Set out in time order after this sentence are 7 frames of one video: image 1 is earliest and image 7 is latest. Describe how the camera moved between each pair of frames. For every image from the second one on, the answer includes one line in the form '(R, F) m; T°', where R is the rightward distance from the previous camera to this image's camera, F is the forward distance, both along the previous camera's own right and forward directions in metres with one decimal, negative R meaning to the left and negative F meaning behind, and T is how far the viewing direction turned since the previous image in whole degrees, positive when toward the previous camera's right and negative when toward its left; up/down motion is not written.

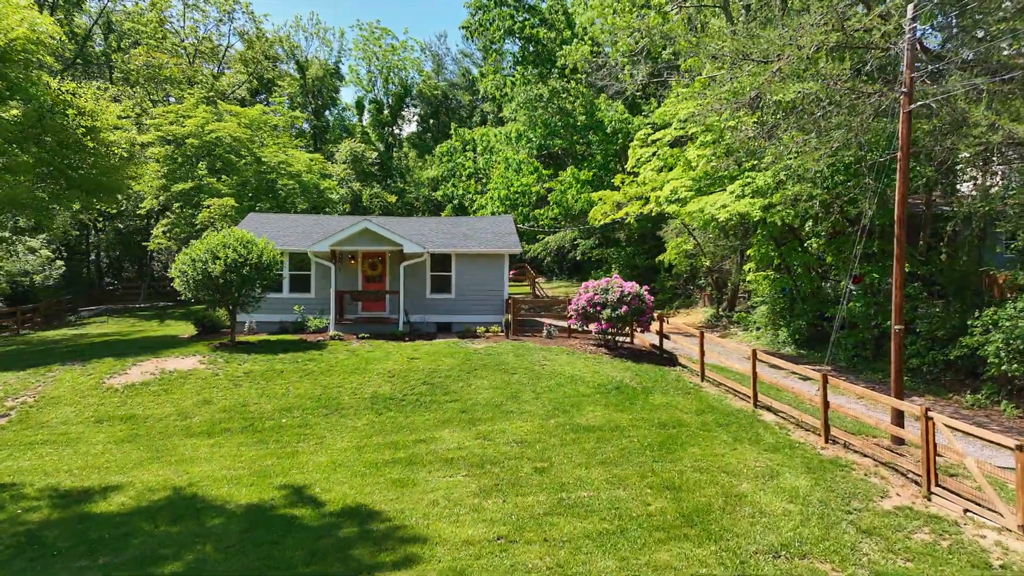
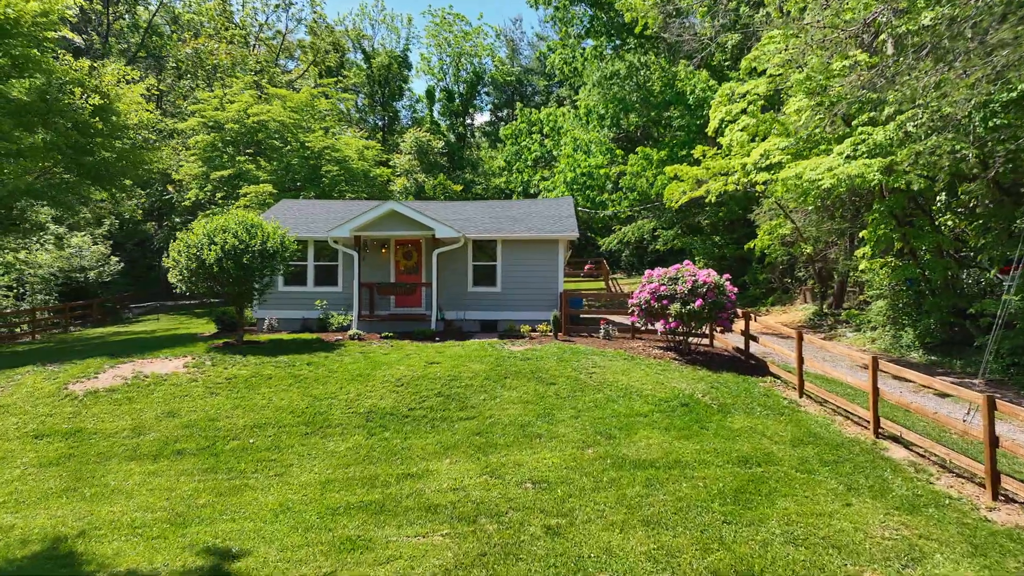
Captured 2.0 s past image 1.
(+0.7, +2.5) m; -7°
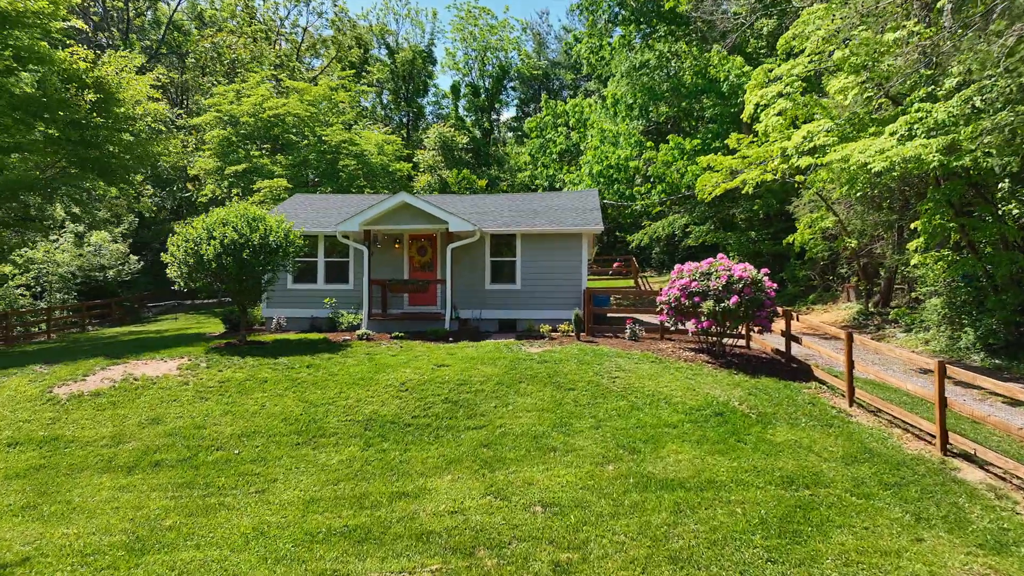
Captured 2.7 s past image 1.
(+0.2, +0.8) m; -2°
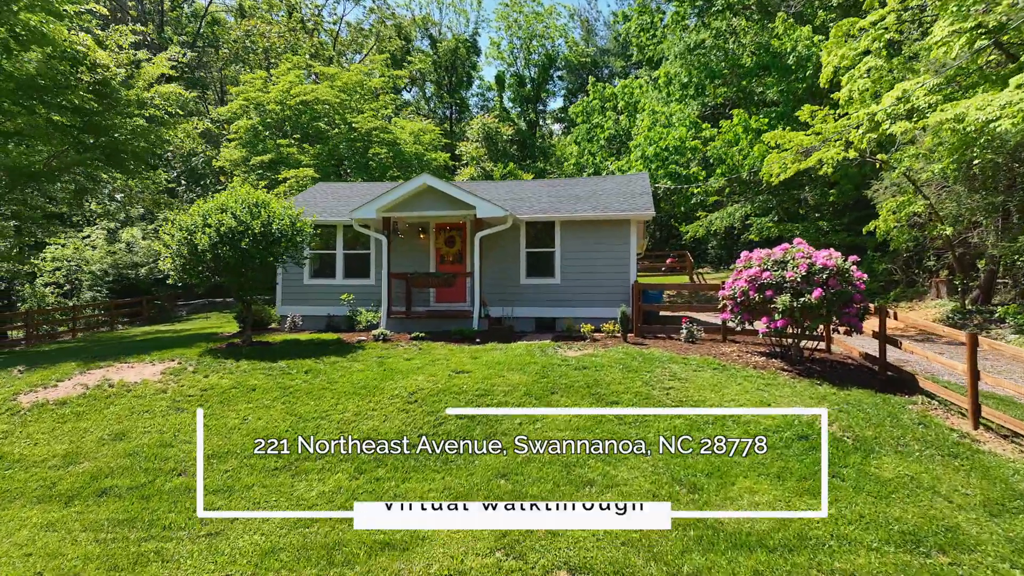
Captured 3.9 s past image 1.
(+0.2, +1.5) m; -4°
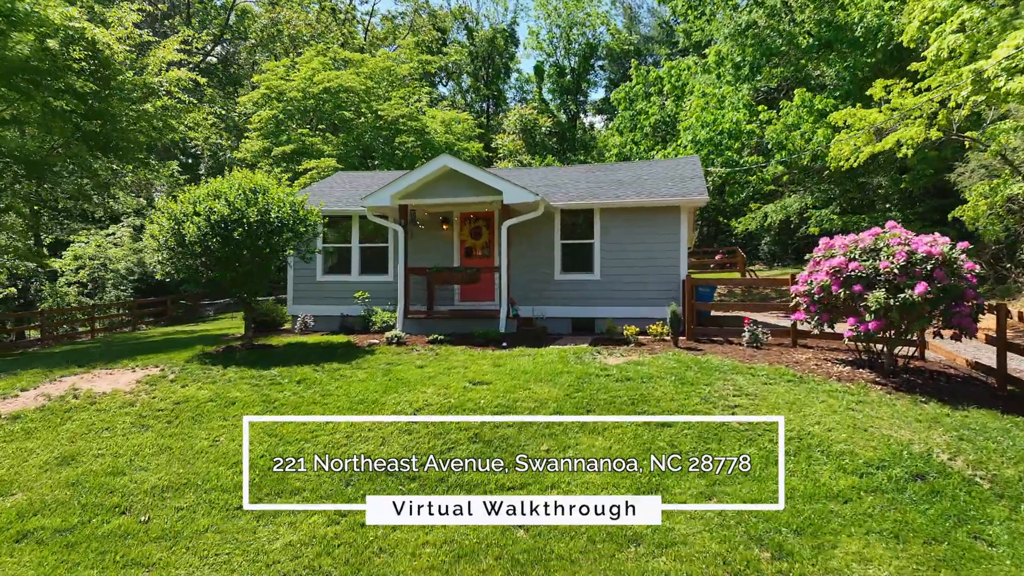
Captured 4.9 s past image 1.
(+0.1, +1.3) m; -3°
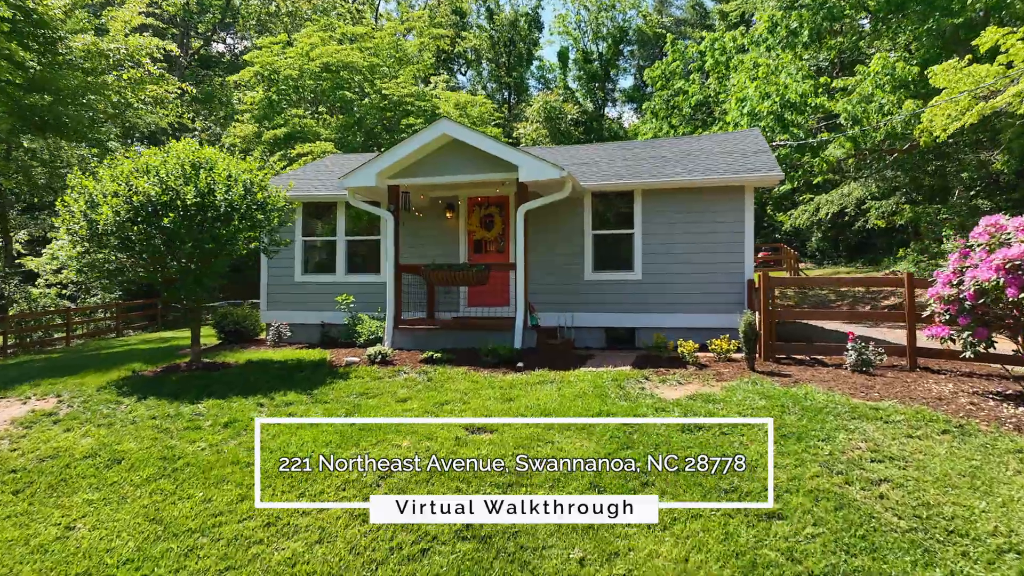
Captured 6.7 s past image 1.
(+0.1, +2.1) m; -2°
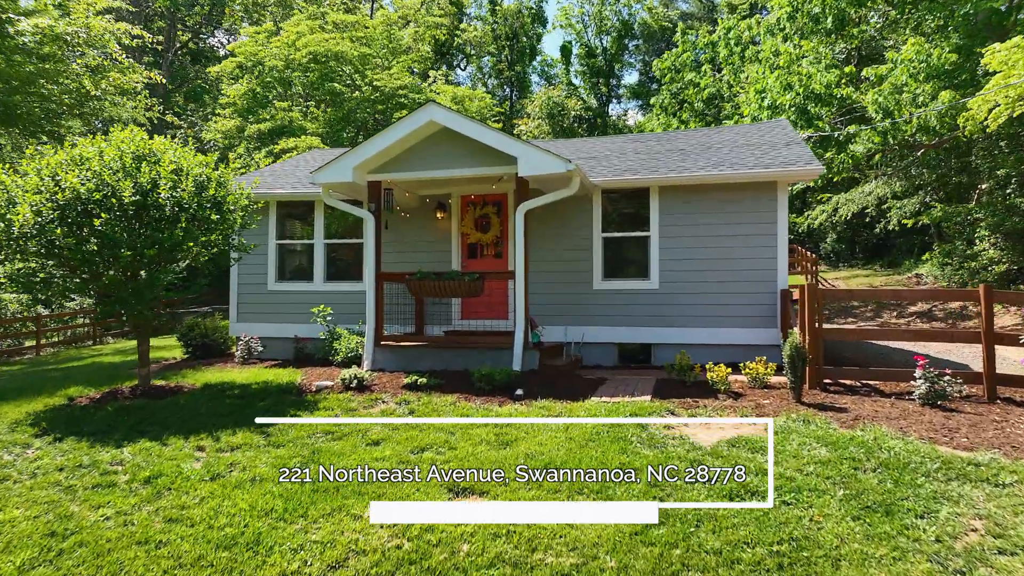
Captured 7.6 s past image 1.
(0.0, +1.0) m; 0°
